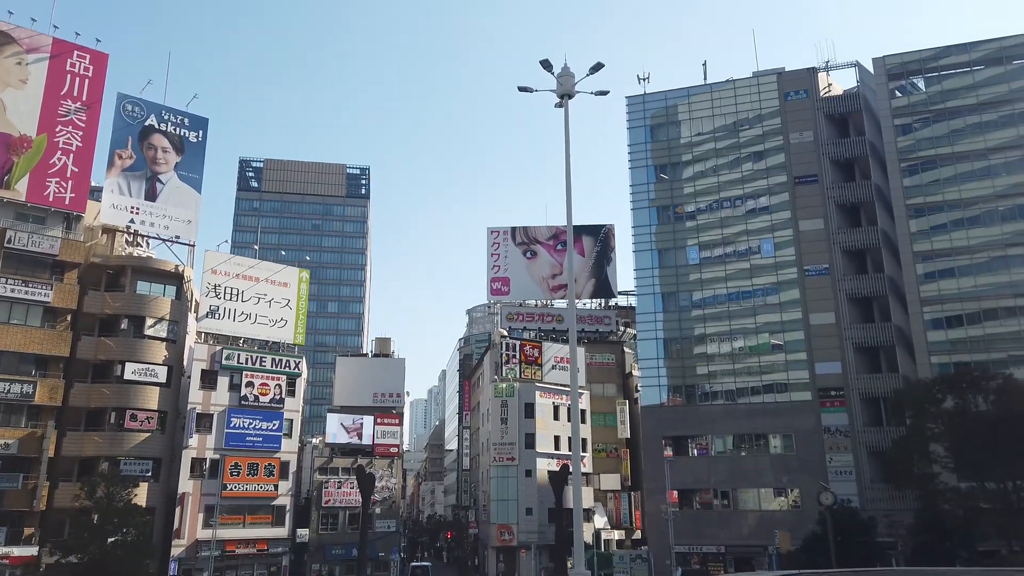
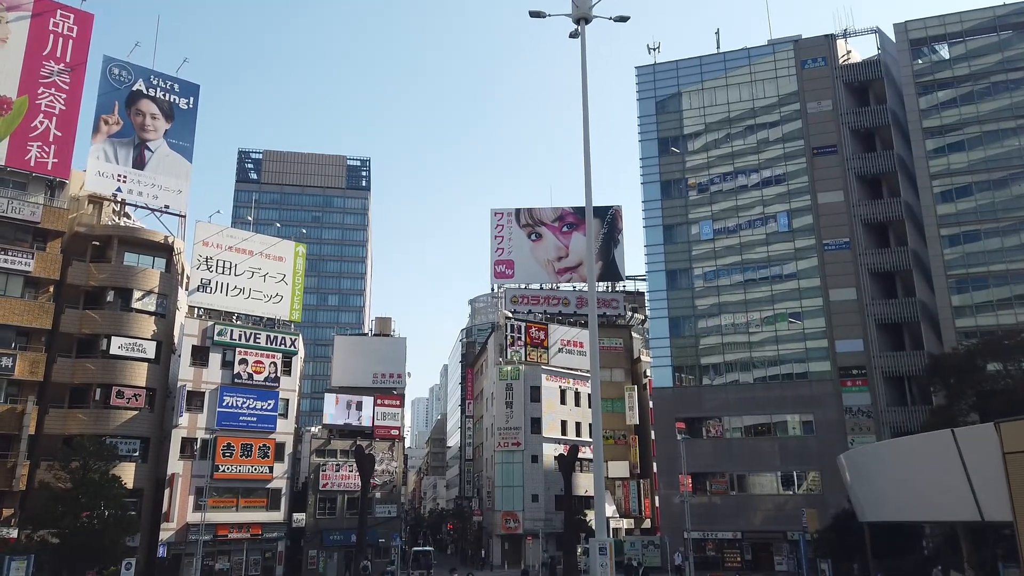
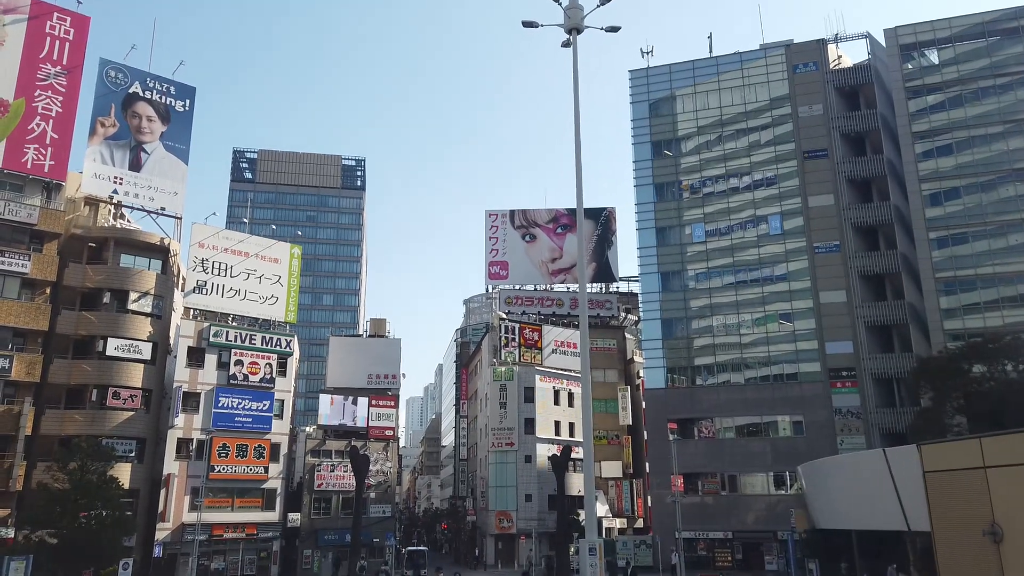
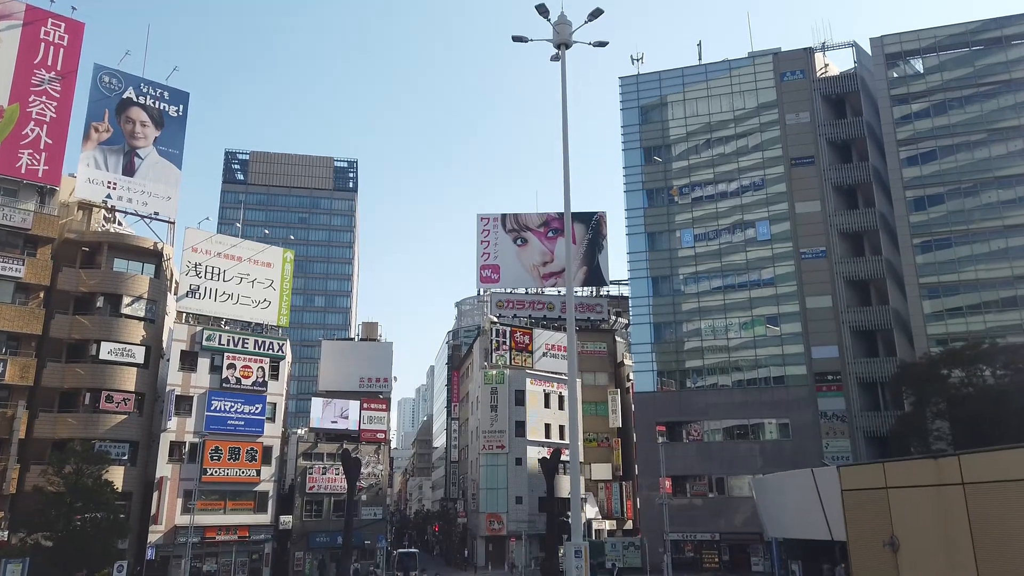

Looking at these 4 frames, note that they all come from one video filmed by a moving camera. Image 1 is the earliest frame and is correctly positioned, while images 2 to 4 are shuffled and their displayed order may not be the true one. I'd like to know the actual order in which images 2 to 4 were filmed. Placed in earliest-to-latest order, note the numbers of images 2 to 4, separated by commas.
4, 3, 2
